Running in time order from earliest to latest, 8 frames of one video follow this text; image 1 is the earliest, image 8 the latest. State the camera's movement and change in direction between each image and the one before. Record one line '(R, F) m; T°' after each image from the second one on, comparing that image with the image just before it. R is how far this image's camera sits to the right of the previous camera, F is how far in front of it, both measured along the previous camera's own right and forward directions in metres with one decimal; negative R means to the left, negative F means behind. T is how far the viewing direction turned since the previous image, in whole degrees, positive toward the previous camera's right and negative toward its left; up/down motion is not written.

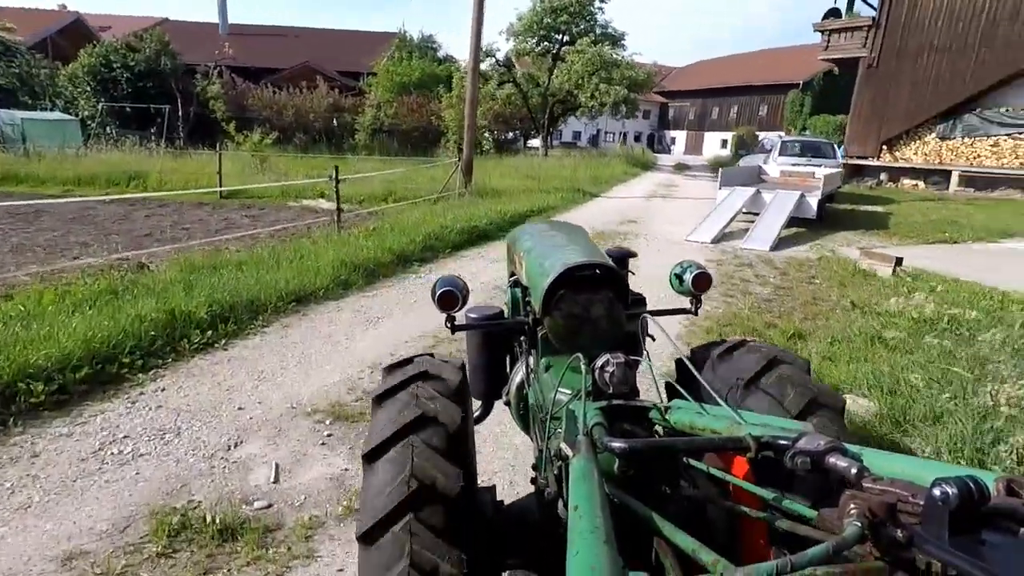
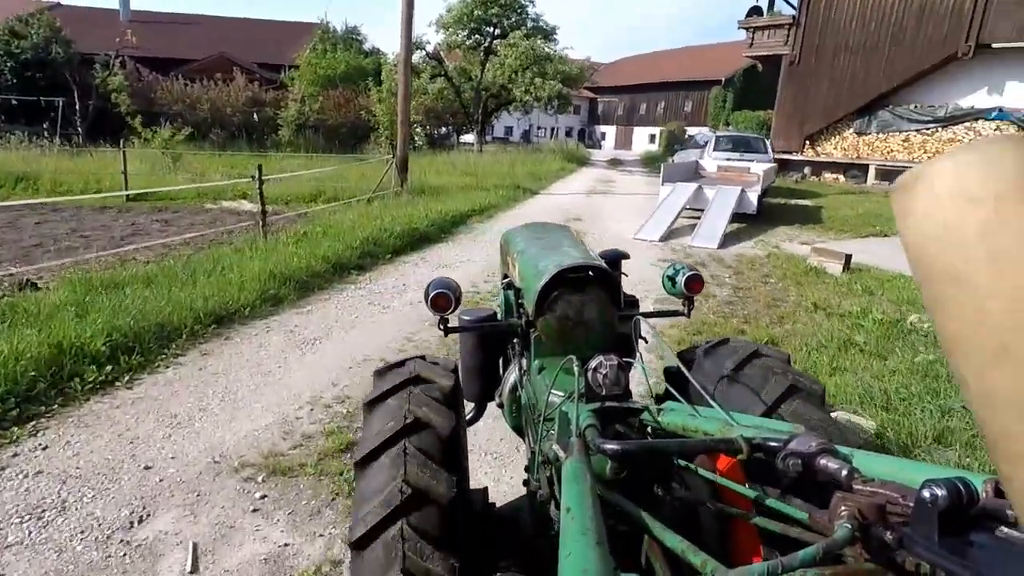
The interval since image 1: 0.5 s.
(-0.1, +0.4) m; +6°
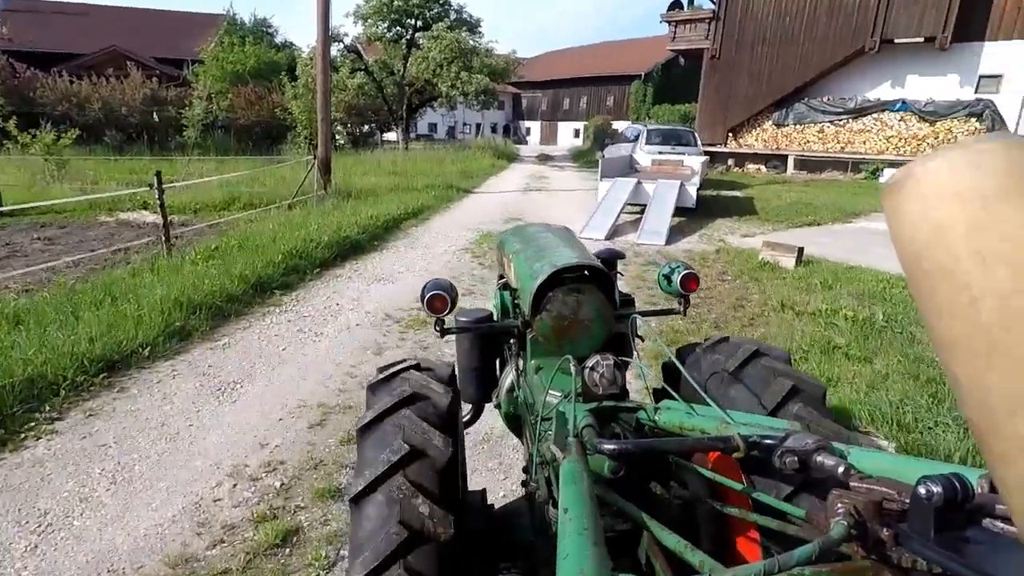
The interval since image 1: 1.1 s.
(-0.1, +0.5) m; +7°
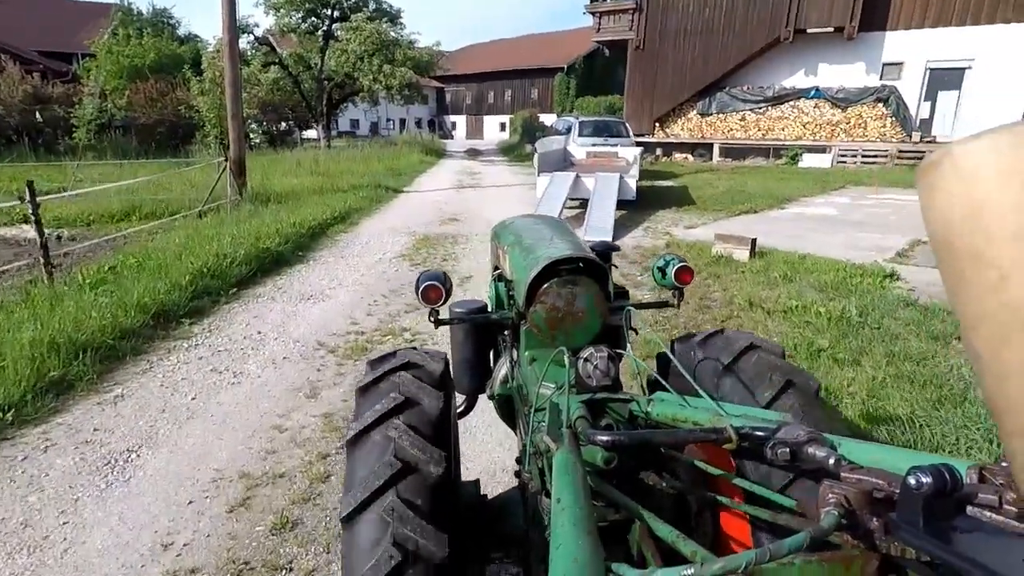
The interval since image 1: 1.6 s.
(-0.1, +0.5) m; +7°
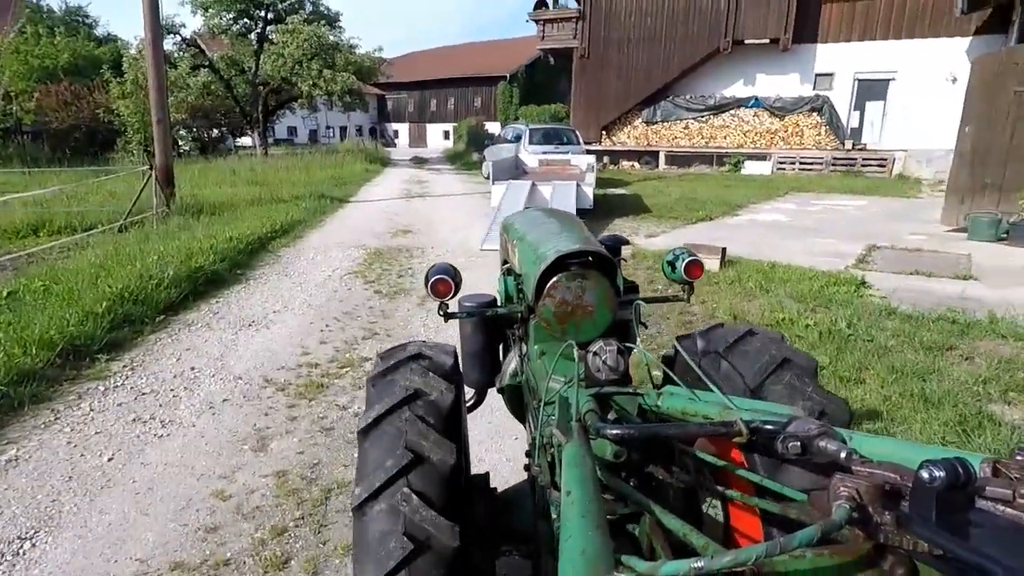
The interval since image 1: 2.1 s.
(-0.2, +0.4) m; +5°
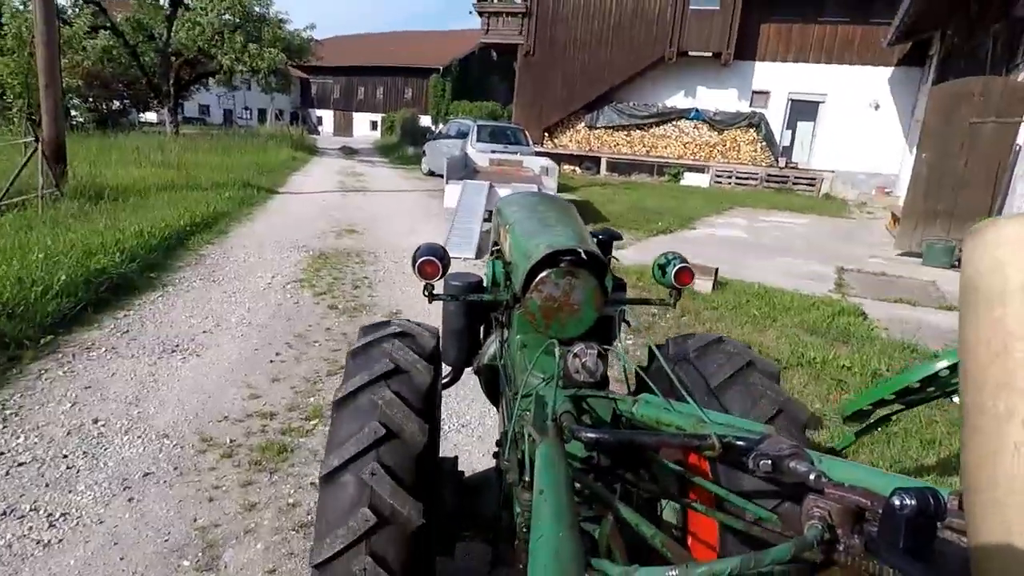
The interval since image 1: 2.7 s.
(-0.5, +0.7) m; +8°
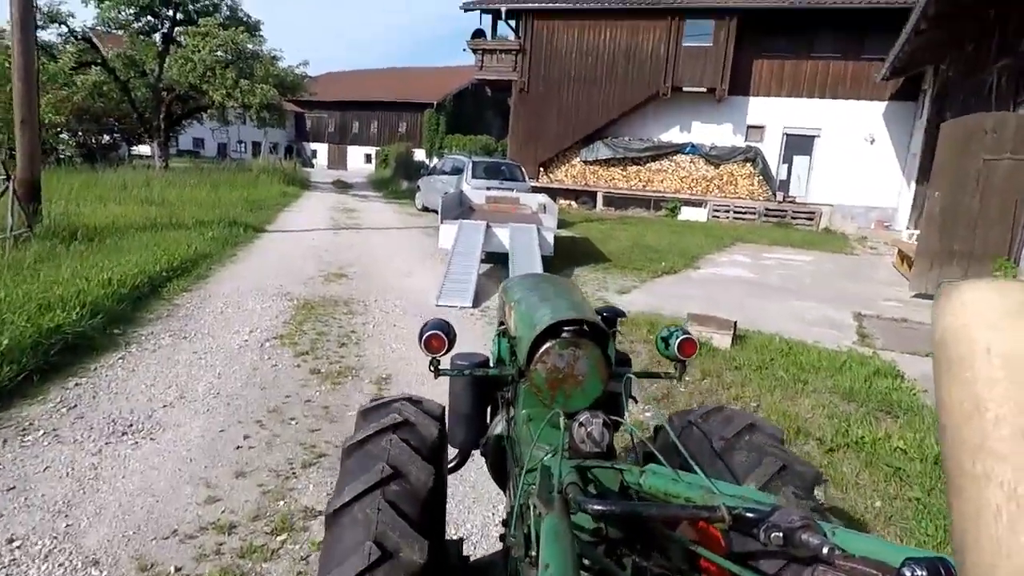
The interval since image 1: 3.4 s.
(-0.1, +0.4) m; +1°
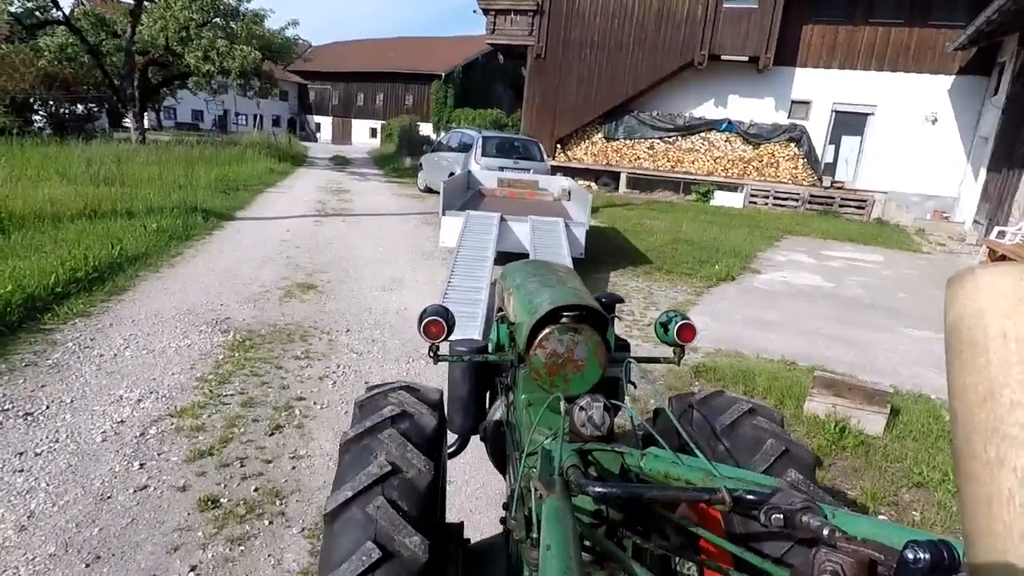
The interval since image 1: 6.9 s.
(-0.1, +1.7) m; -1°
